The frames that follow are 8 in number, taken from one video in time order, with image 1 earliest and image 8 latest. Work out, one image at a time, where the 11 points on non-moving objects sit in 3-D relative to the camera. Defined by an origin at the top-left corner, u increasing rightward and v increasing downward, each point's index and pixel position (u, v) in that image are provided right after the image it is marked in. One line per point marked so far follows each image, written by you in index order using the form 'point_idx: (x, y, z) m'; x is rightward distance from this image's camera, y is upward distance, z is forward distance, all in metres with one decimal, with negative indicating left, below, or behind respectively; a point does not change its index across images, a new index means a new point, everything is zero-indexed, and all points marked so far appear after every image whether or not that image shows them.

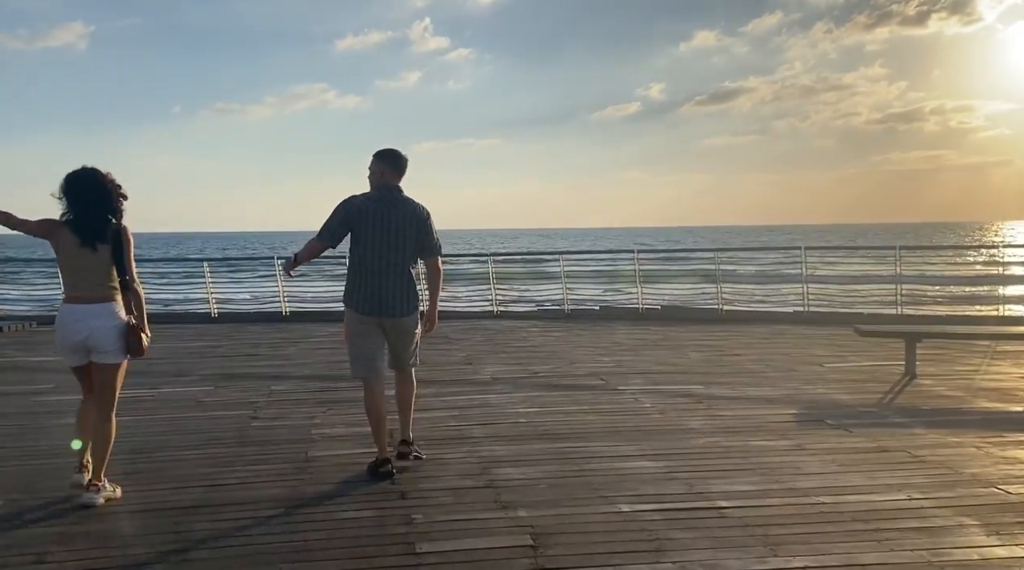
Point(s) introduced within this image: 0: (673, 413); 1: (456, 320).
0: (+0.9, -0.7, +5.0) m
1: (-0.7, -0.5, +11.1) m
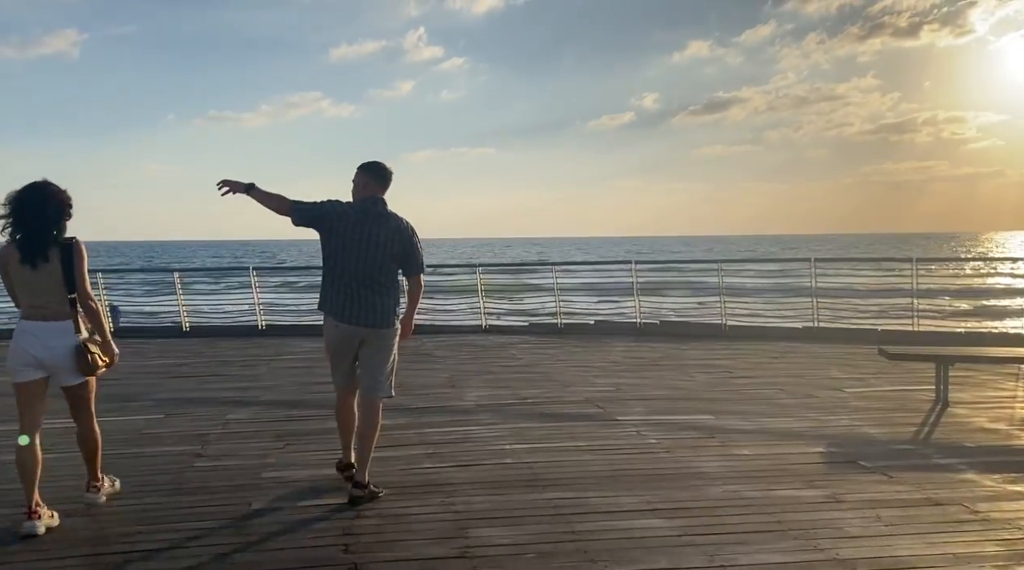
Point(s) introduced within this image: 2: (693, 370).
0: (+0.8, -0.8, +4.3) m
1: (-0.8, -0.6, +10.4) m
2: (+1.5, -0.7, +7.4) m
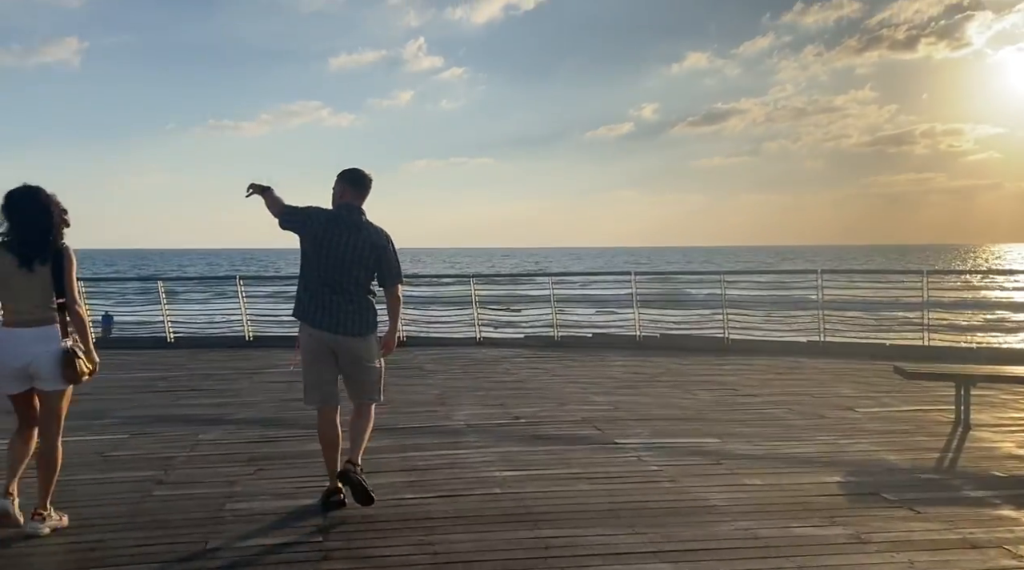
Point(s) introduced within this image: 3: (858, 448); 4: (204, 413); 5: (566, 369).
0: (+0.8, -0.9, +4.0) m
1: (-0.9, -0.7, +10.1) m
2: (+1.5, -0.8, +7.0) m
3: (+1.8, -0.9, +4.7) m
4: (-2.1, -0.9, +6.0) m
5: (+0.5, -0.8, +8.2) m
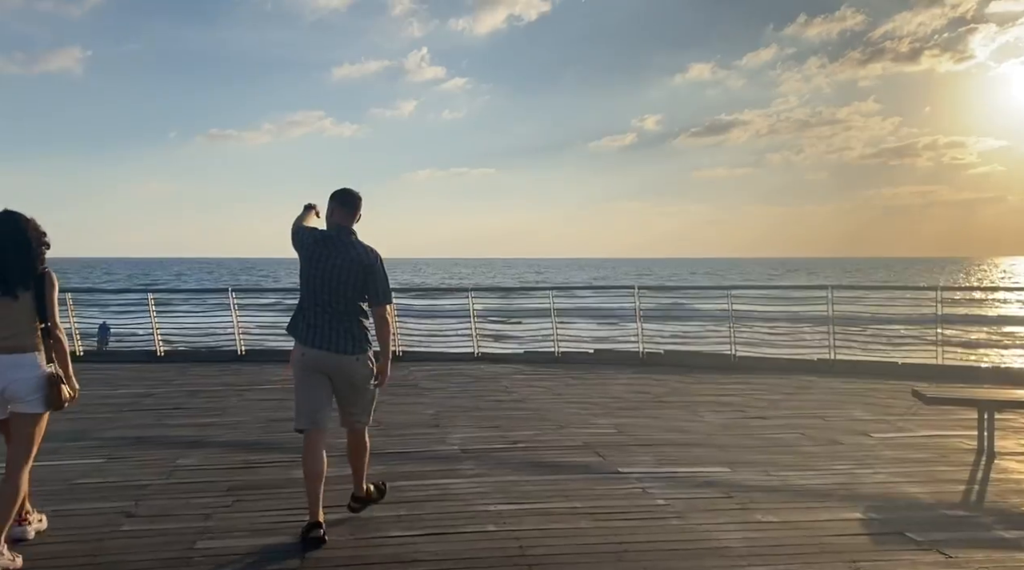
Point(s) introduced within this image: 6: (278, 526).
0: (+0.8, -1.0, +3.7) m
1: (-0.9, -0.9, +9.8) m
2: (+1.4, -0.9, +6.7) m
3: (+1.8, -1.0, +4.4) m
4: (-2.1, -1.0, +5.7) m
5: (+0.5, -0.9, +8.0) m
6: (-1.0, -1.0, +3.6) m
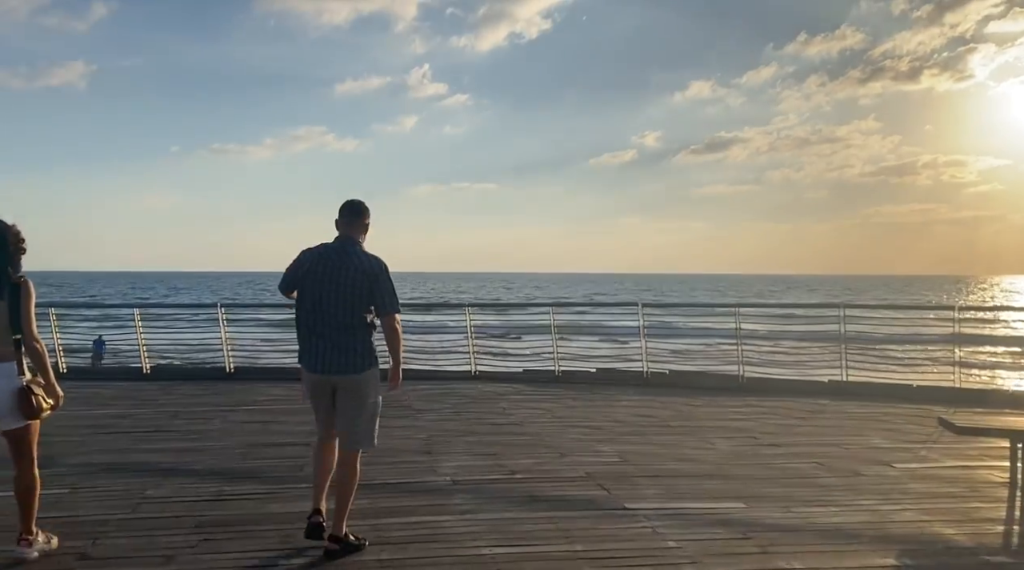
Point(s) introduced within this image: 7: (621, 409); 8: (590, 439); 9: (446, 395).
0: (+0.7, -1.0, +3.3) m
1: (-0.9, -1.1, +9.4) m
2: (+1.4, -1.1, +6.4) m
3: (+1.8, -1.1, +4.1) m
4: (-2.1, -1.1, +5.4) m
5: (+0.5, -1.1, +7.6) m
6: (-1.0, -1.0, +3.3) m
7: (+0.9, -1.1, +7.6) m
8: (+0.5, -1.1, +6.1) m
9: (-0.6, -1.1, +8.6) m
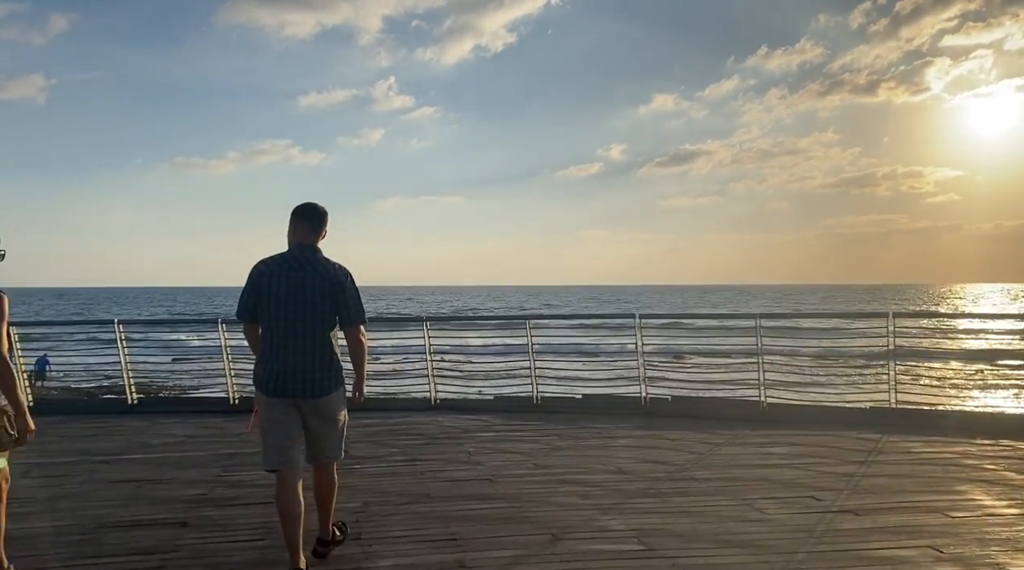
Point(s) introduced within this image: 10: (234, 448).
0: (+0.7, -1.0, +1.6) m
1: (-1.2, -1.1, +7.6) m
2: (+1.3, -1.1, +4.6) m
3: (+1.7, -1.0, +2.3) m
4: (-2.2, -1.1, +3.5) m
5: (+0.3, -1.1, +5.8) m
6: (-1.0, -1.0, +1.4) m
7: (+0.7, -1.1, +5.8) m
8: (+0.4, -1.1, +4.3) m
9: (-0.9, -1.1, +6.8) m
10: (-2.0, -1.2, +6.4) m
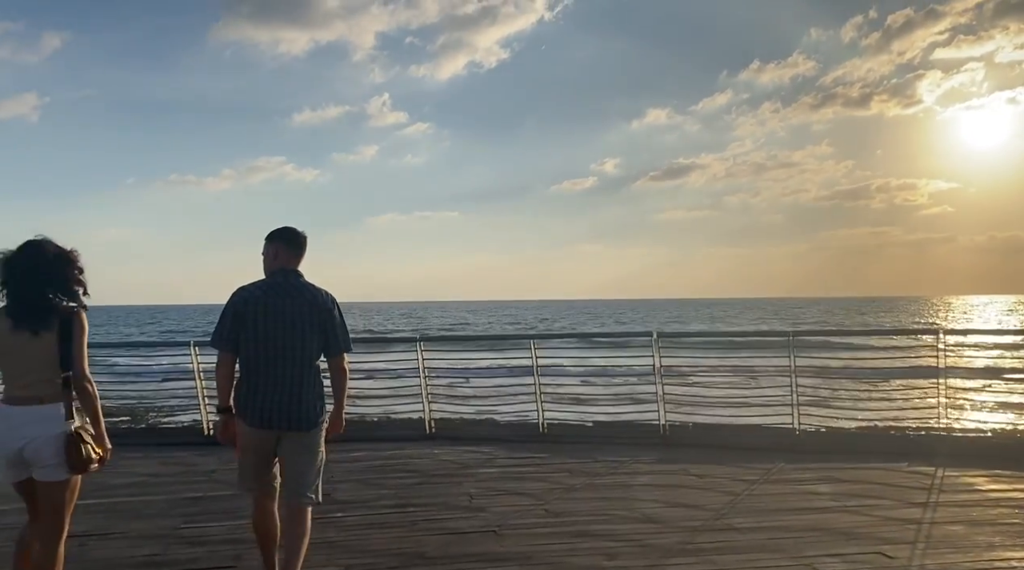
0: (+0.8, -1.0, +0.8) m
1: (-1.2, -1.3, +6.8) m
2: (+1.3, -1.2, +3.9) m
3: (+1.8, -1.1, +1.6) m
4: (-2.2, -1.2, +2.7) m
5: (+0.3, -1.2, +5.1) m
6: (-1.0, -1.1, +0.7) m
7: (+0.8, -1.2, +5.1) m
8: (+0.4, -1.1, +3.5) m
9: (-0.8, -1.3, +6.0) m
10: (-2.0, -1.3, +5.6) m
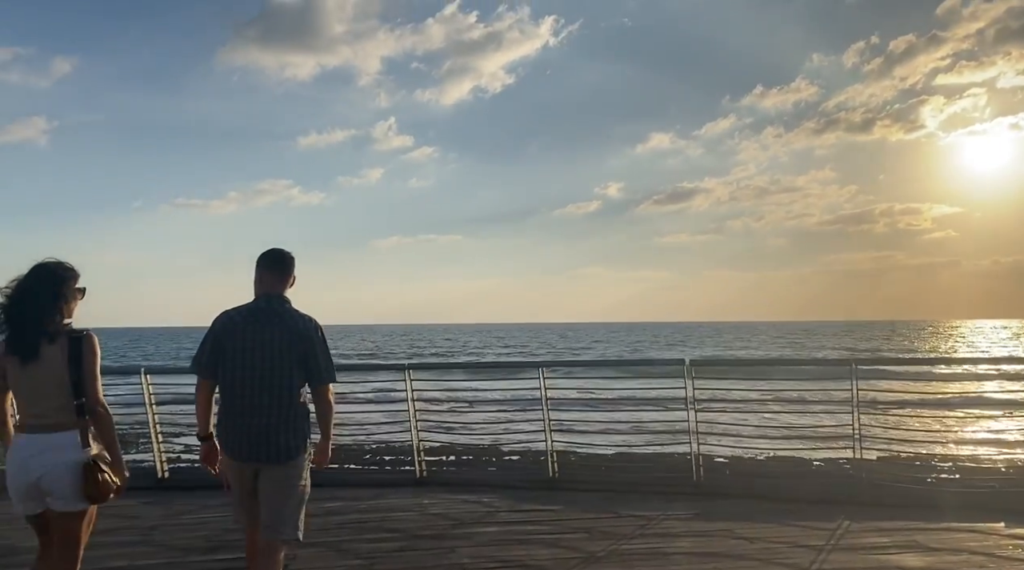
0: (+0.8, -1.0, -0.3) m
1: (-1.1, -1.4, +5.7) m
2: (+1.3, -1.2, +2.8) m
3: (+1.8, -1.1, +0.5) m
4: (-2.2, -1.2, +1.6) m
5: (+0.3, -1.3, +4.0) m
6: (-1.0, -1.0, -0.4) m
7: (+0.8, -1.3, +4.0) m
8: (+0.5, -1.2, +2.4) m
9: (-0.8, -1.3, +4.9) m
10: (-1.9, -1.4, +4.5) m
